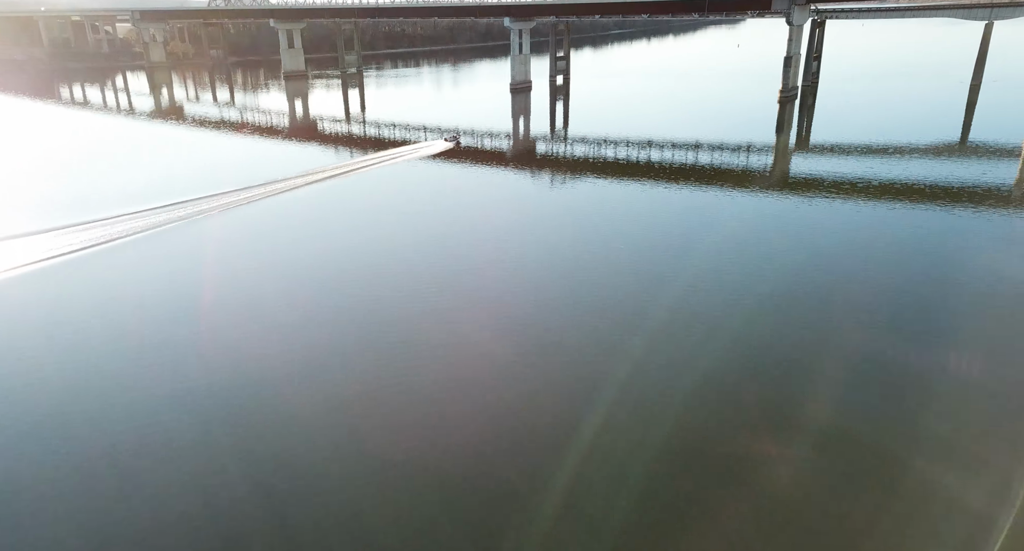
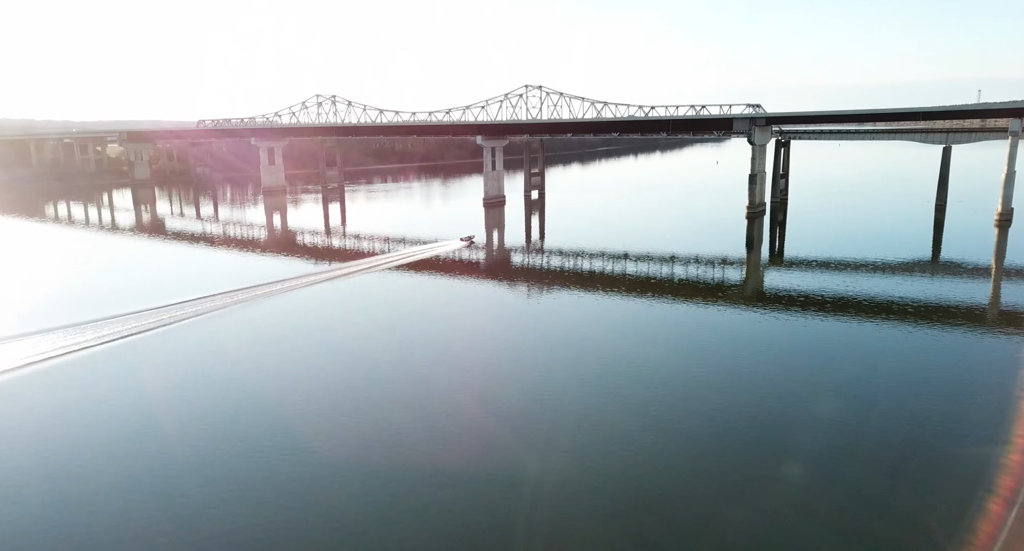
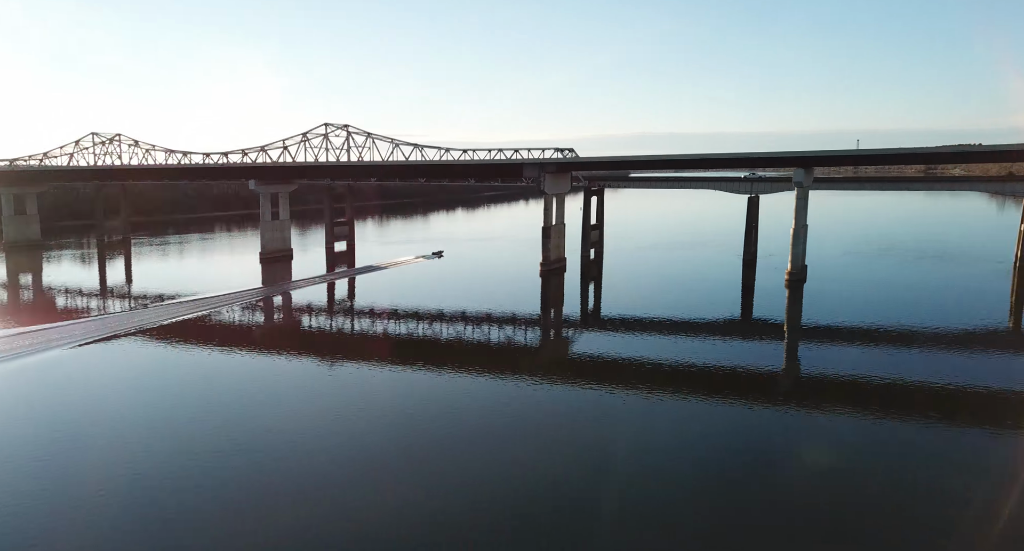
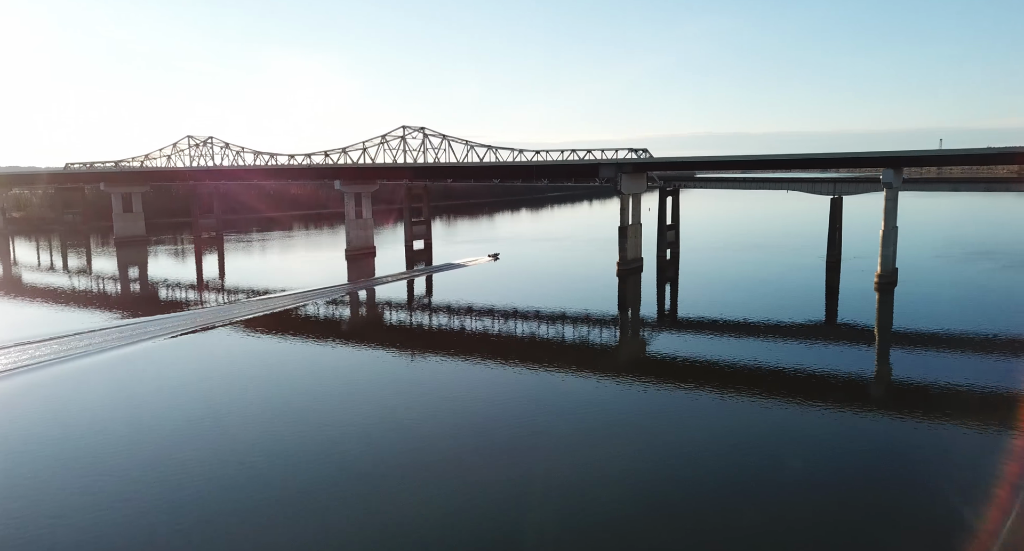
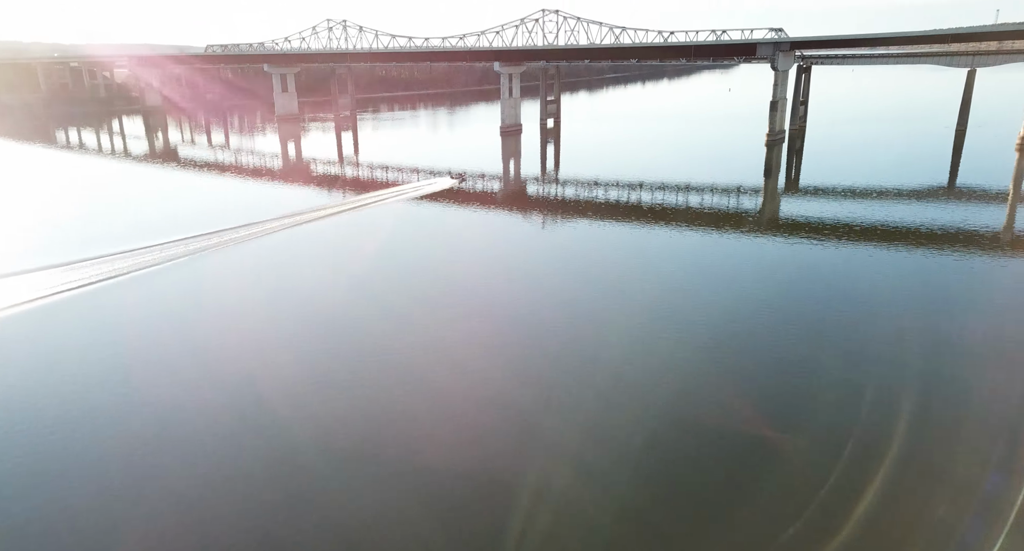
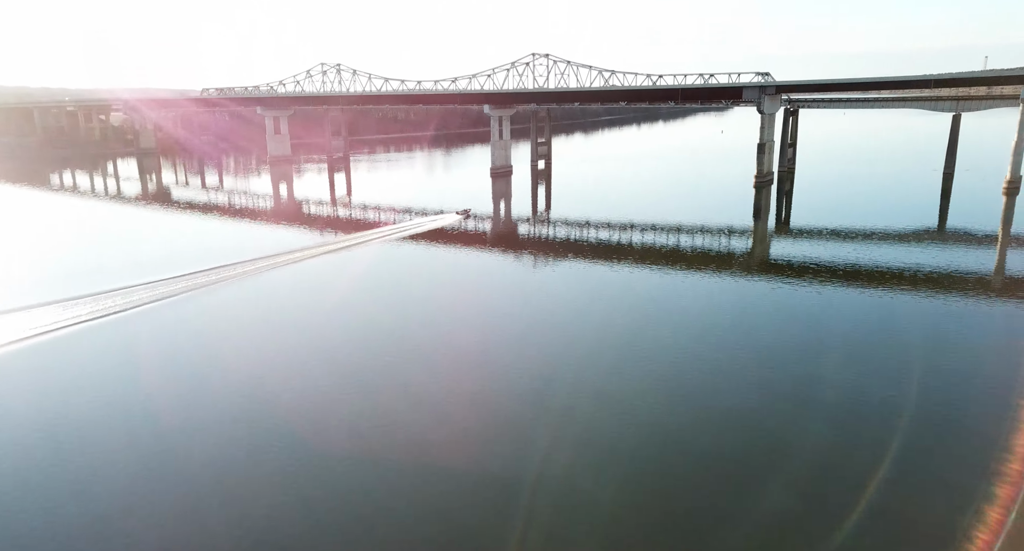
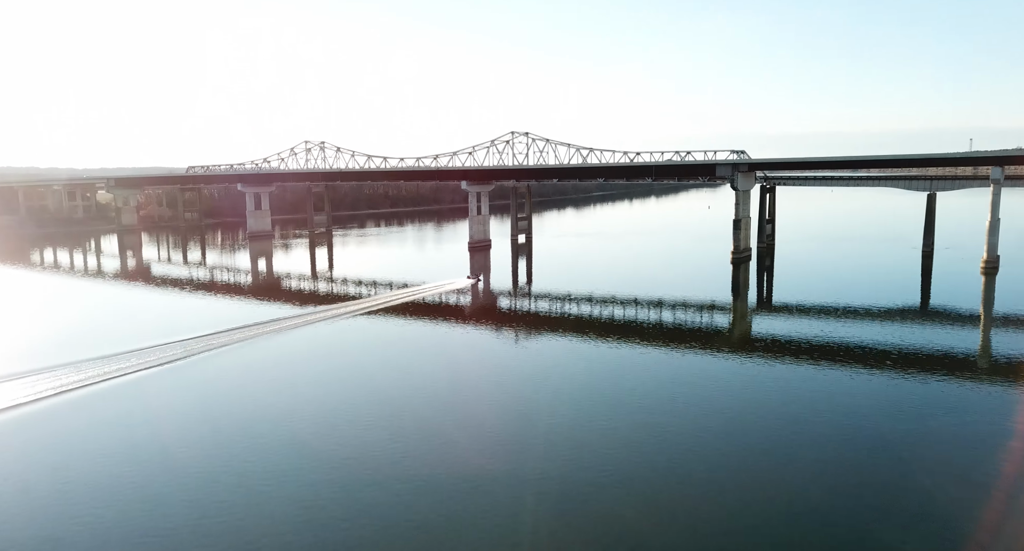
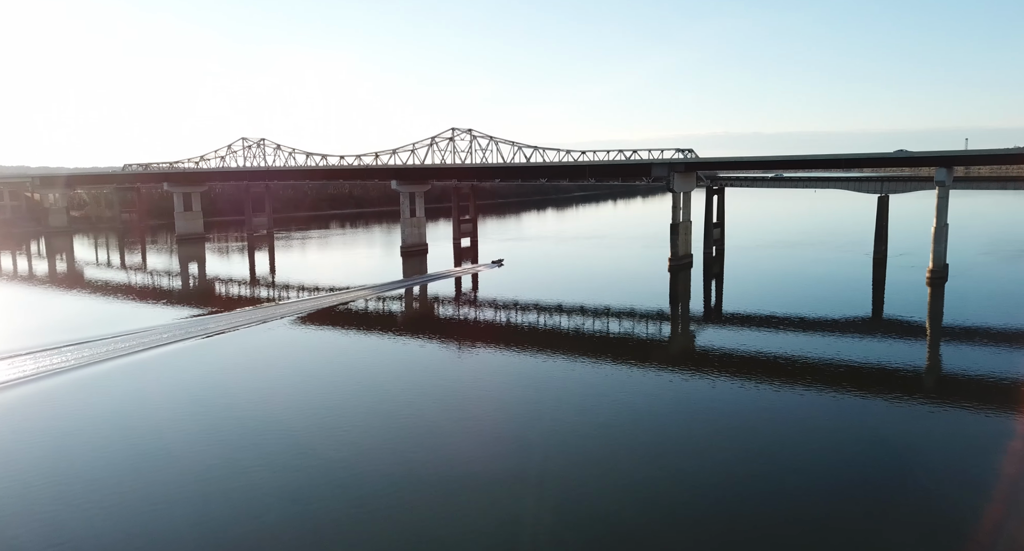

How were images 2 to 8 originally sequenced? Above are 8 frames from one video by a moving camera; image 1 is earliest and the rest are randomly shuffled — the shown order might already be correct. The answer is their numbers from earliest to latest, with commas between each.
5, 6, 2, 7, 8, 4, 3
